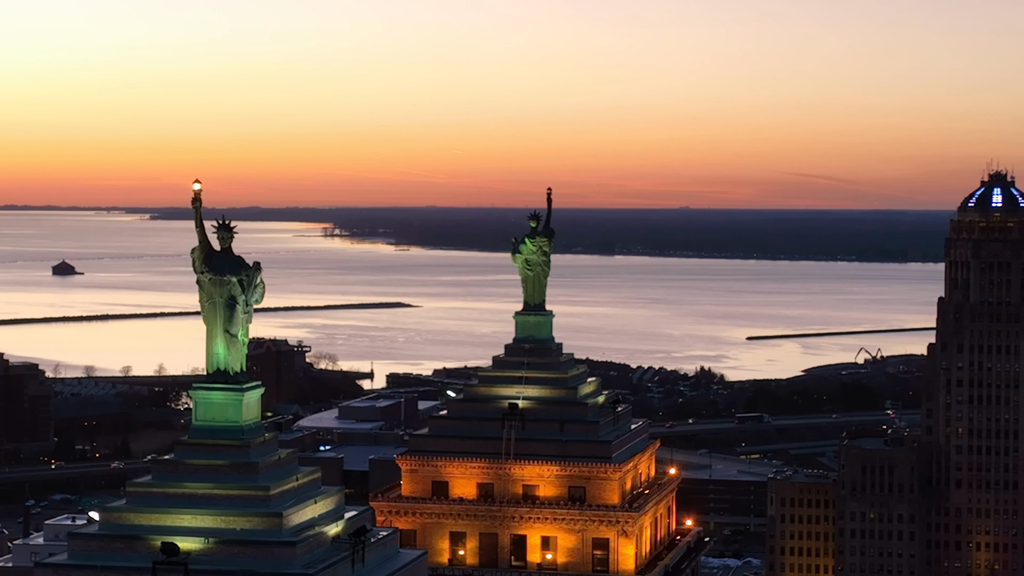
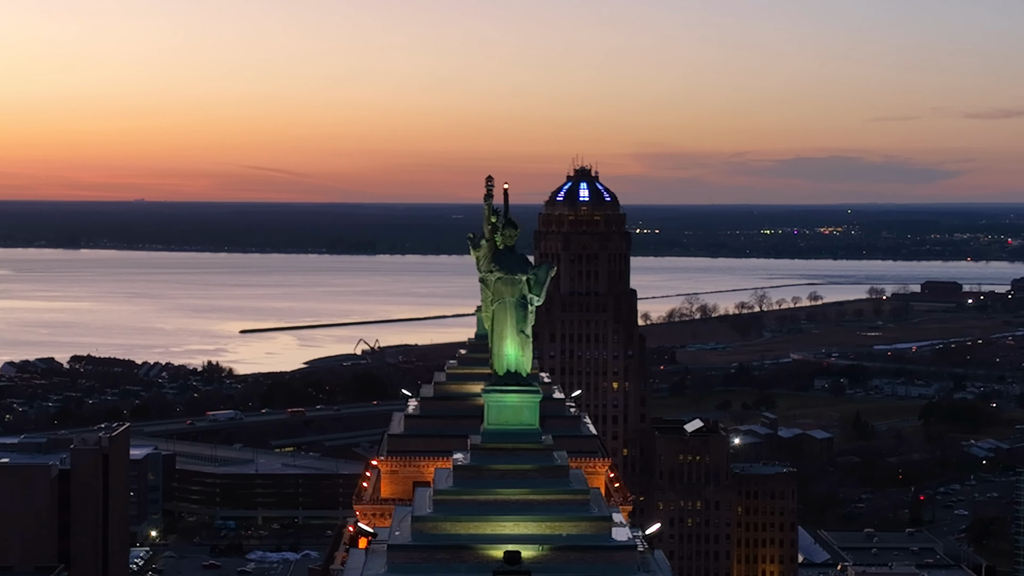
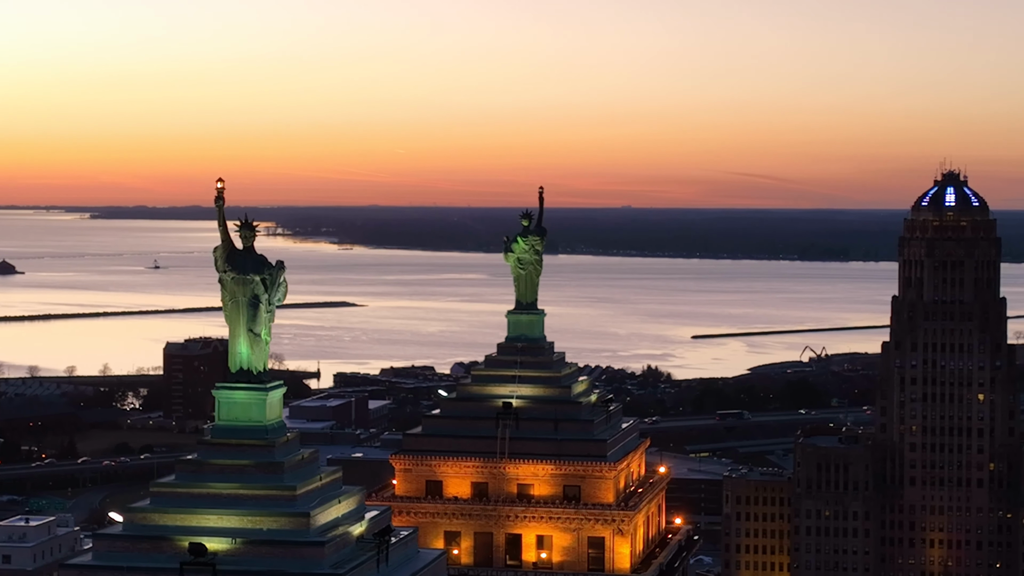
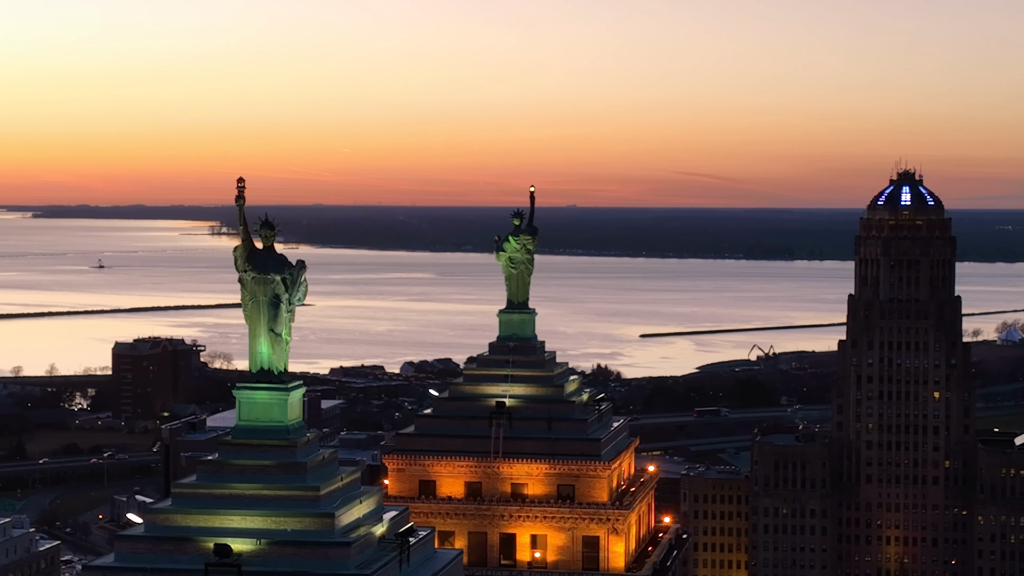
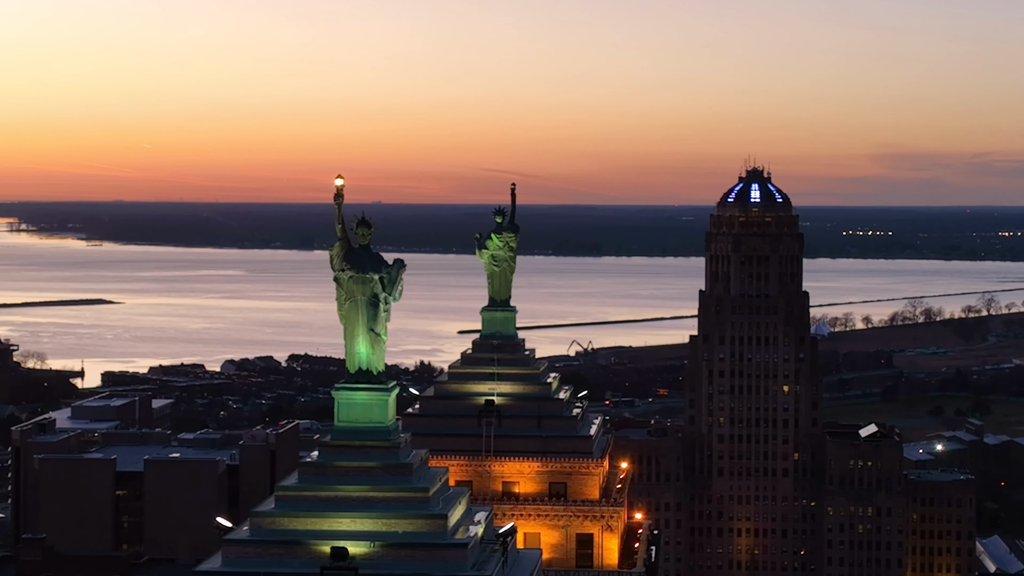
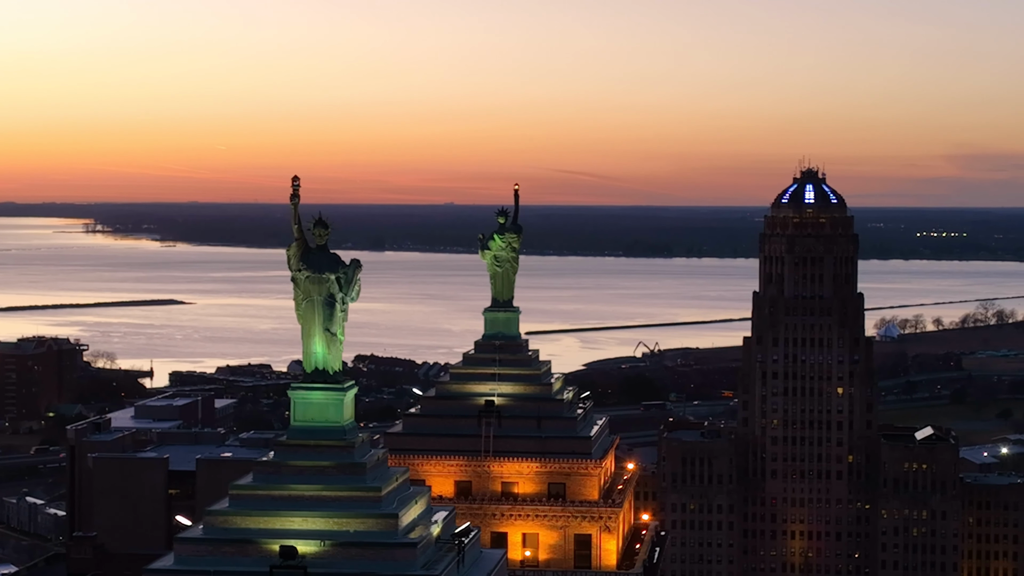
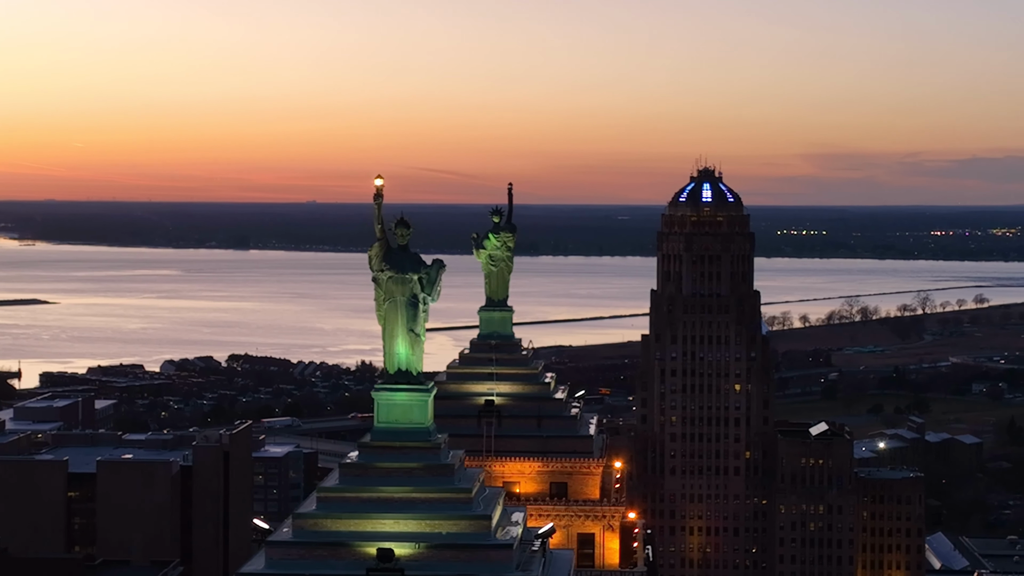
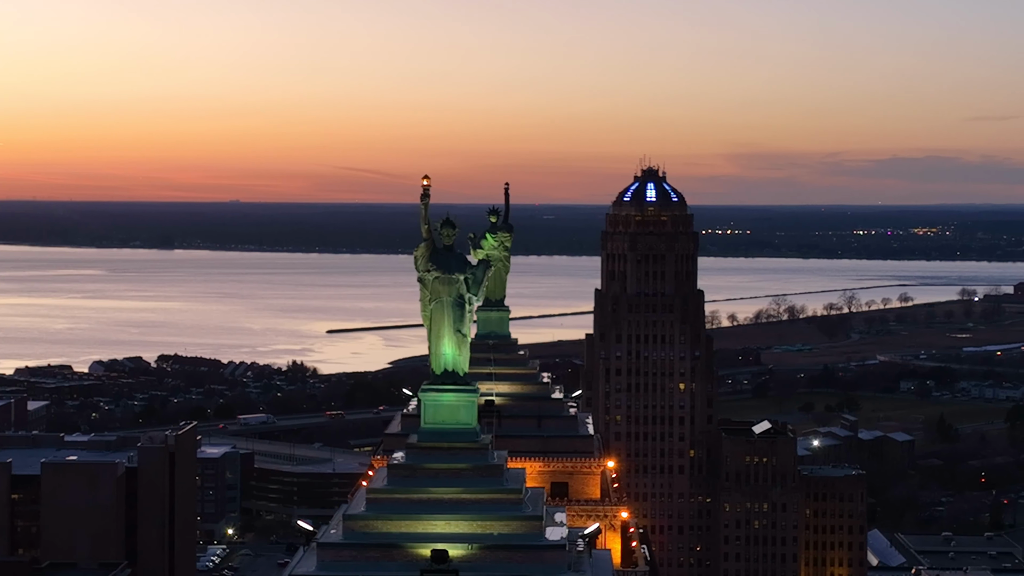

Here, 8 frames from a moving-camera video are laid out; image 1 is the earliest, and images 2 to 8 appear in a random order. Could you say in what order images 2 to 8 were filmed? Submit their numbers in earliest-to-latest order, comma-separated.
3, 4, 6, 5, 7, 8, 2
